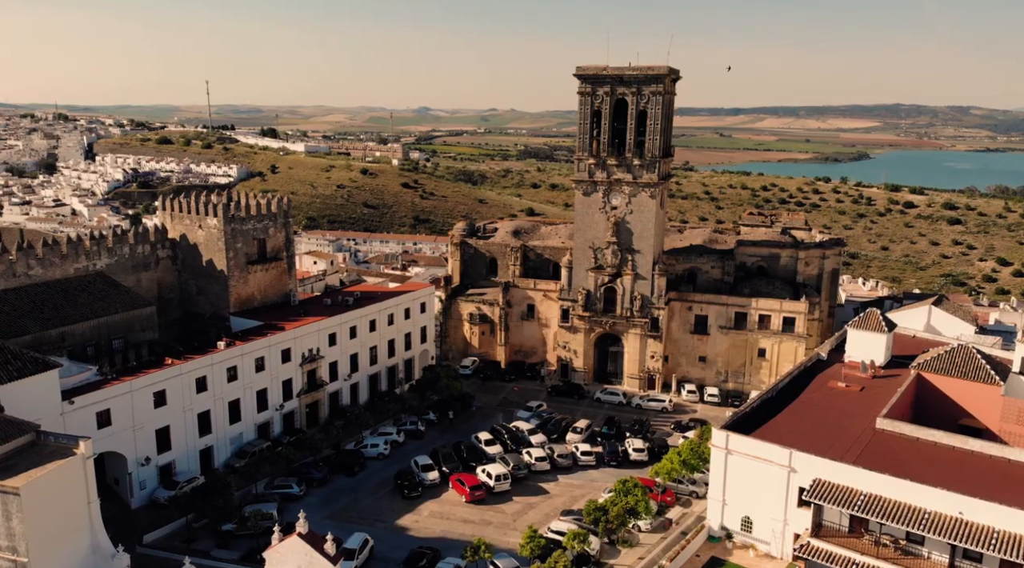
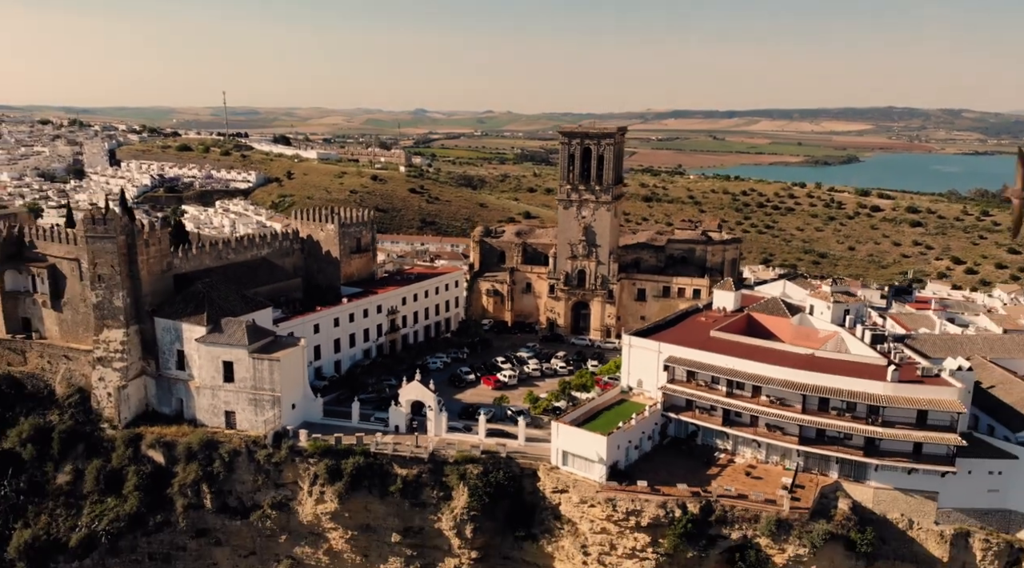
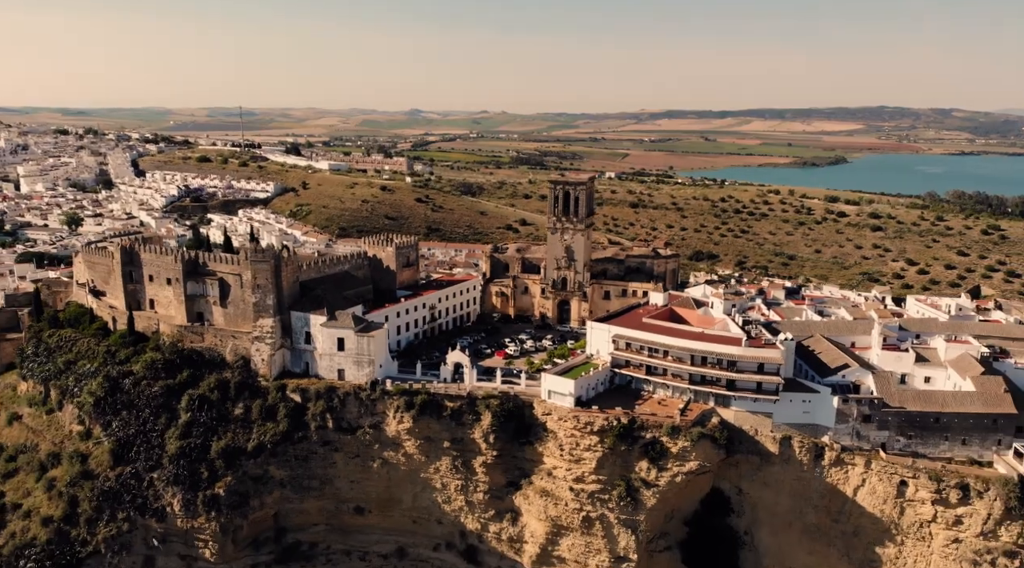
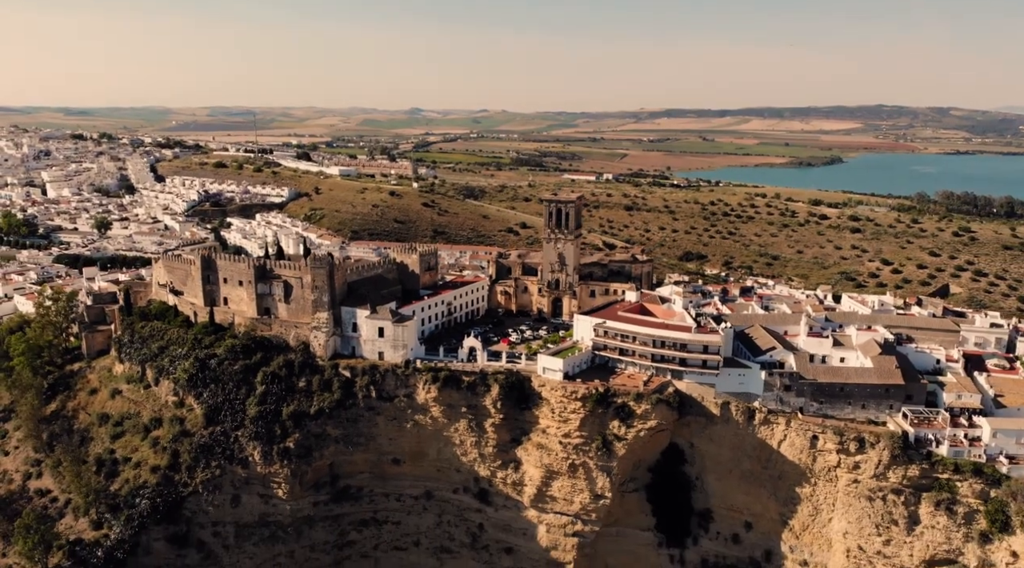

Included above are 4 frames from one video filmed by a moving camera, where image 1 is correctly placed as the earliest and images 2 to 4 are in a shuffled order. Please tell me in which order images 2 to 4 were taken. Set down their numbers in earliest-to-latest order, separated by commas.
2, 3, 4
